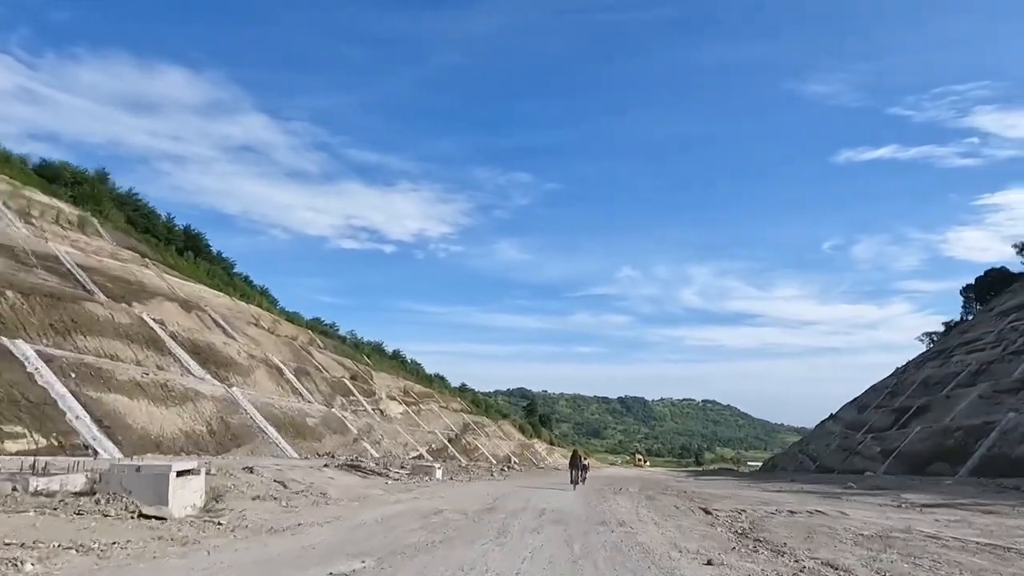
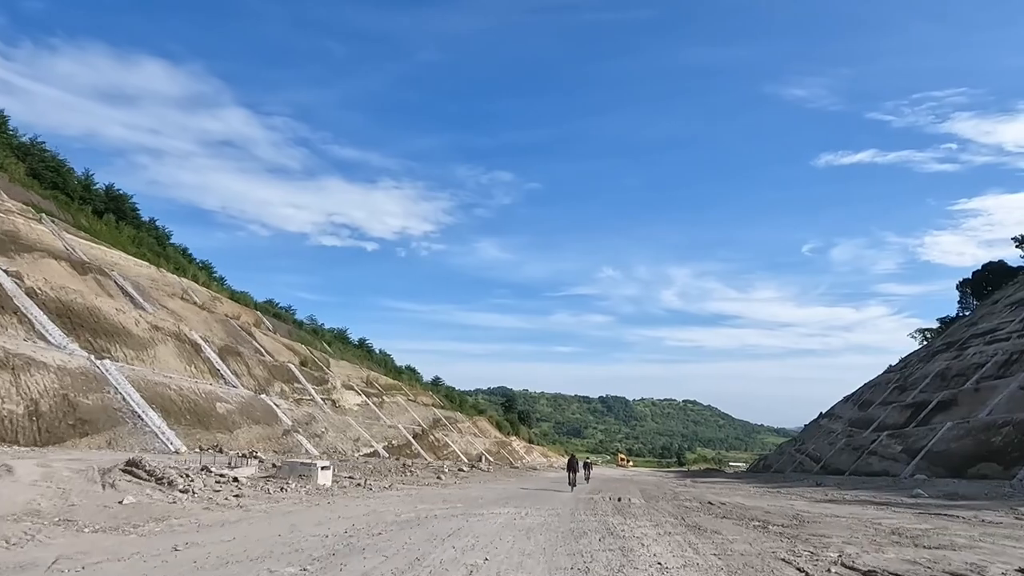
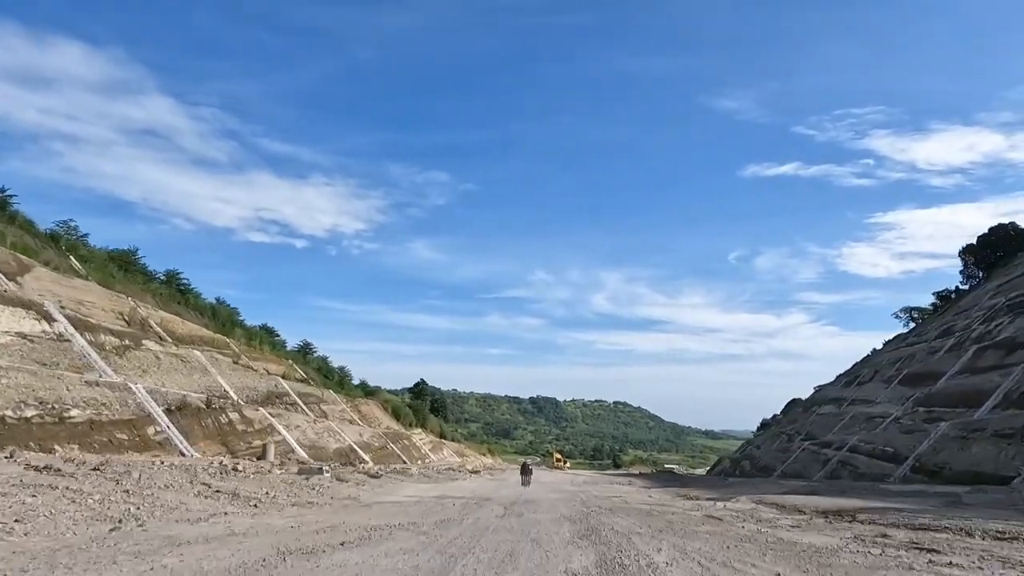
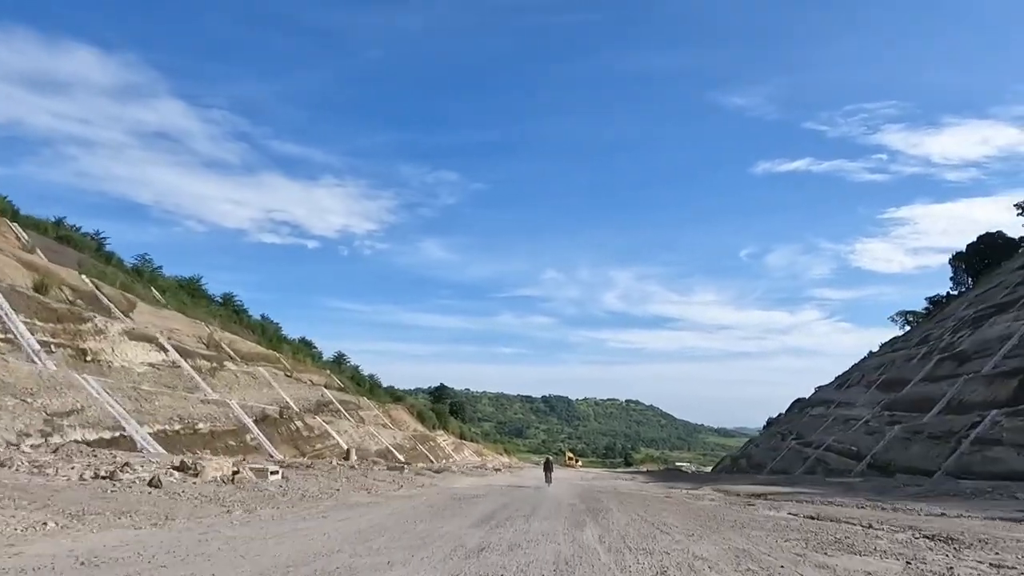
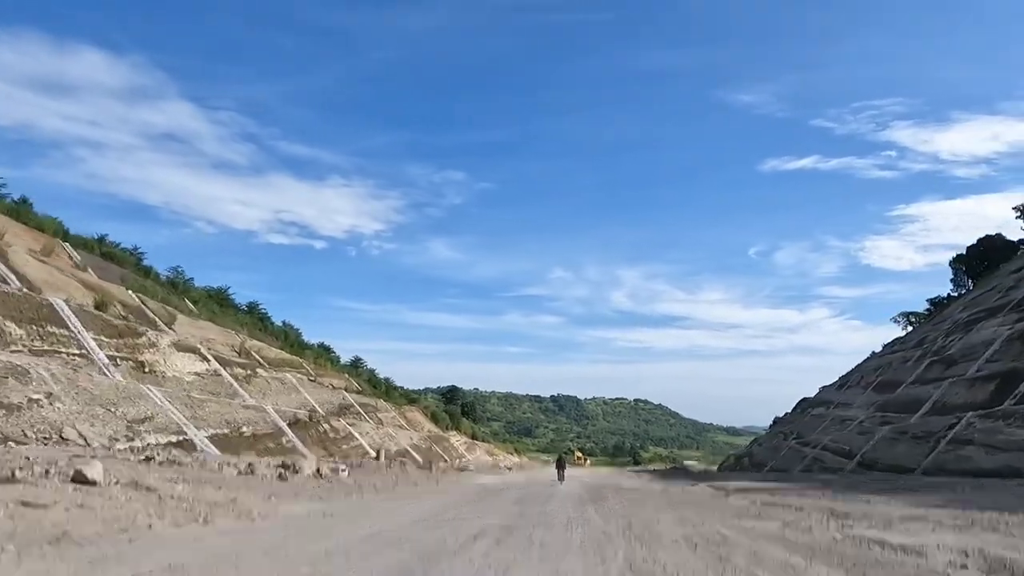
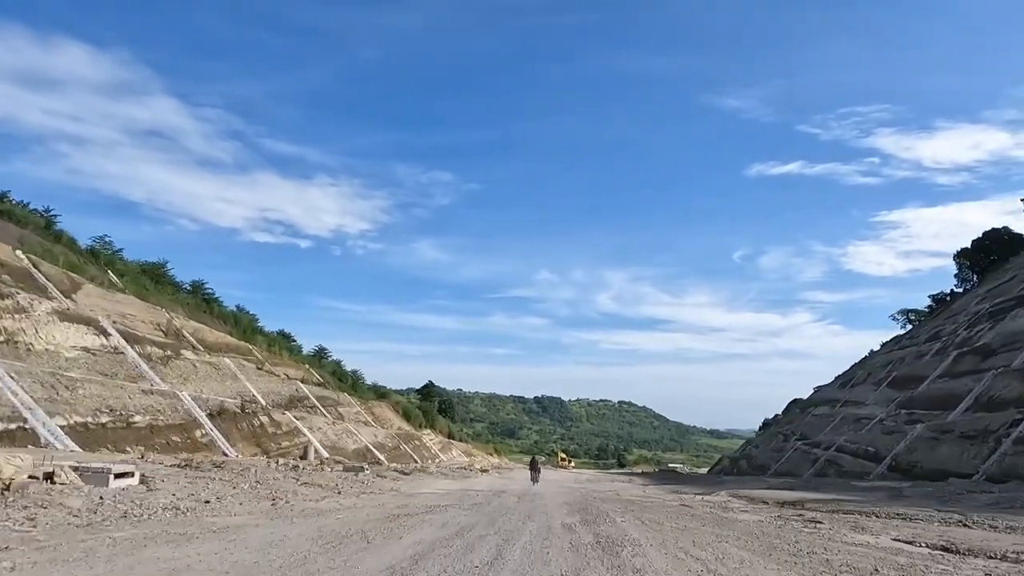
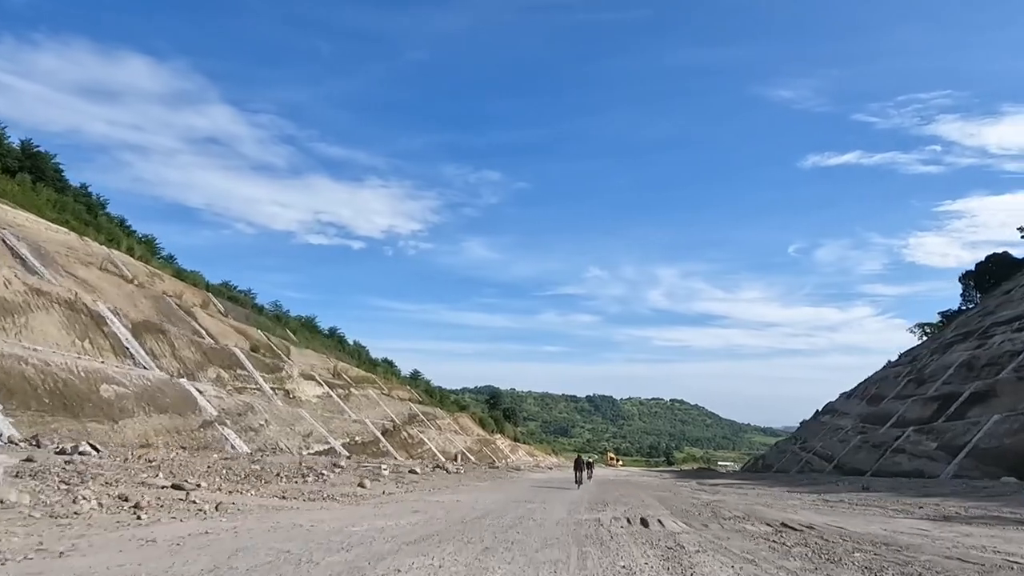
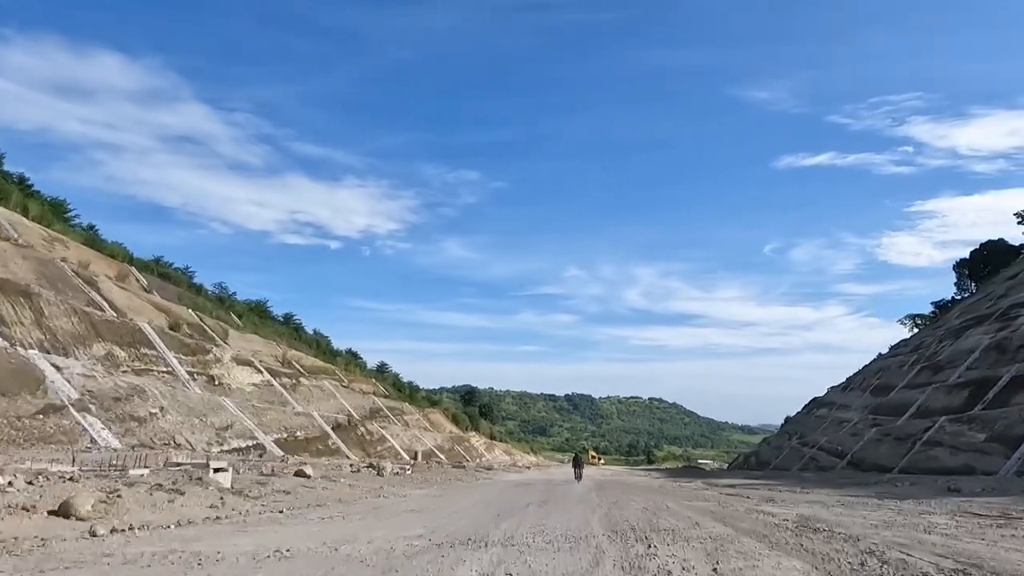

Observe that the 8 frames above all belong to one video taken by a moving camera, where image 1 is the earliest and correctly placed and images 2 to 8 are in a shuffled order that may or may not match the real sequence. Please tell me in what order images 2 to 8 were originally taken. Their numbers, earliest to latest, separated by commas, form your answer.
2, 7, 8, 5, 4, 6, 3
